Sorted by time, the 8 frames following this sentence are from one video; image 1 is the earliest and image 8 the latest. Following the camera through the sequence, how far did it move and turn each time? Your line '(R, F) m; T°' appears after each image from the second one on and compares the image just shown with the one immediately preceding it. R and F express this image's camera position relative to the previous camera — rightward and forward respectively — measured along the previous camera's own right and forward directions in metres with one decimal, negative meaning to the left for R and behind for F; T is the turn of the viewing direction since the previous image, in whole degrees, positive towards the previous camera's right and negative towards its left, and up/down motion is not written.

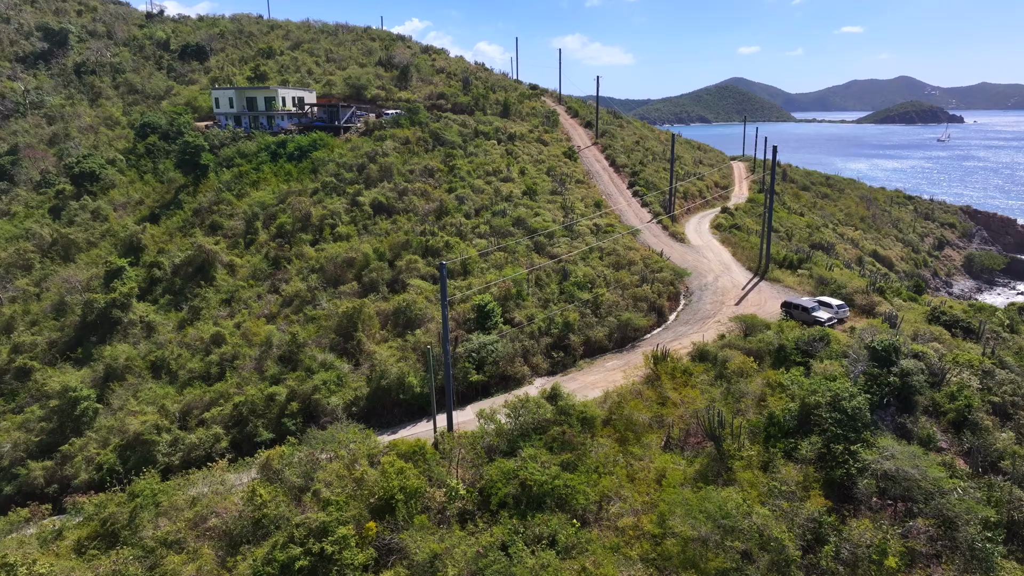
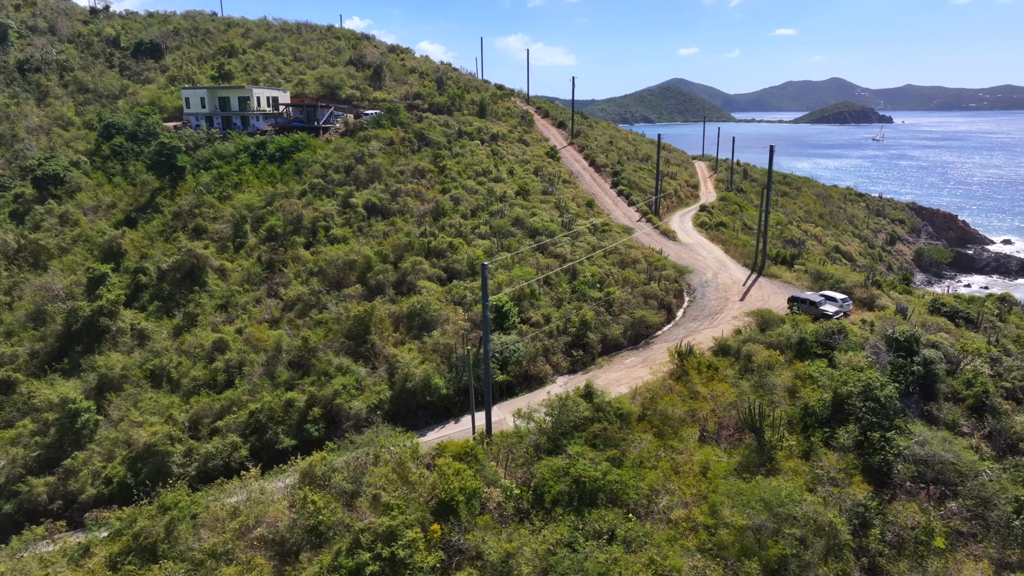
(-1.8, 0.0) m; +4°
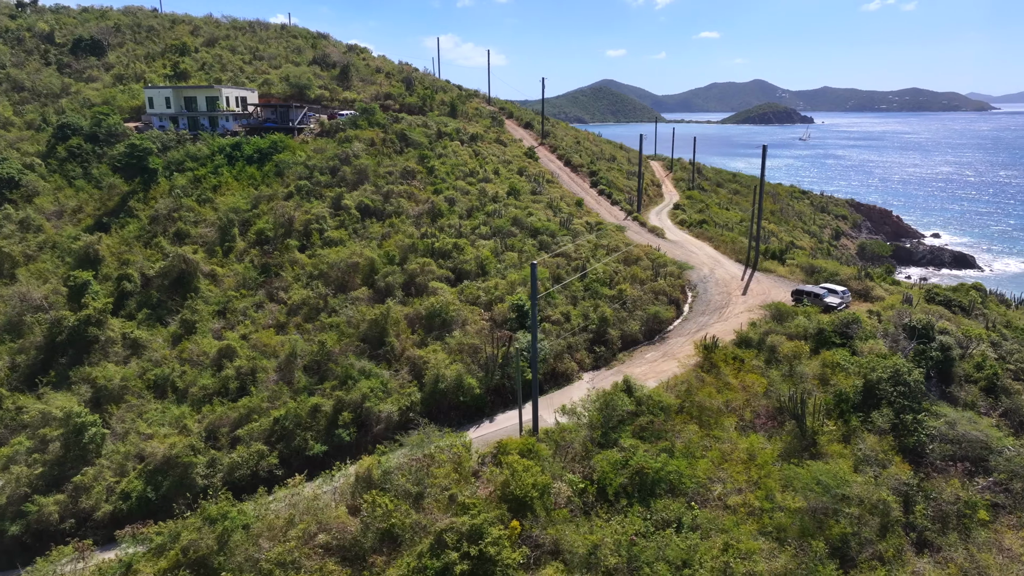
(-2.2, -0.1) m; +5°
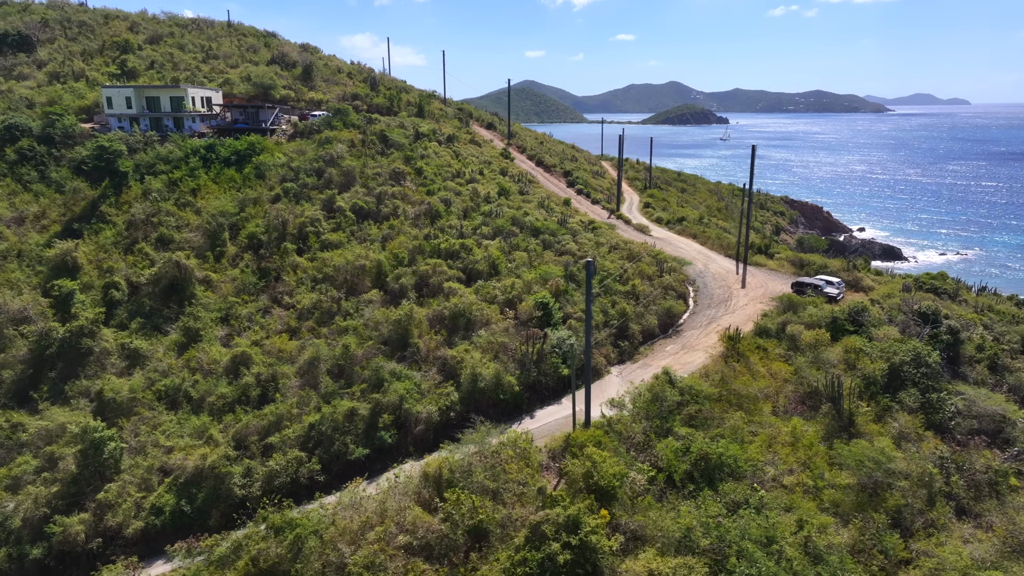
(-2.6, -0.2) m; +6°
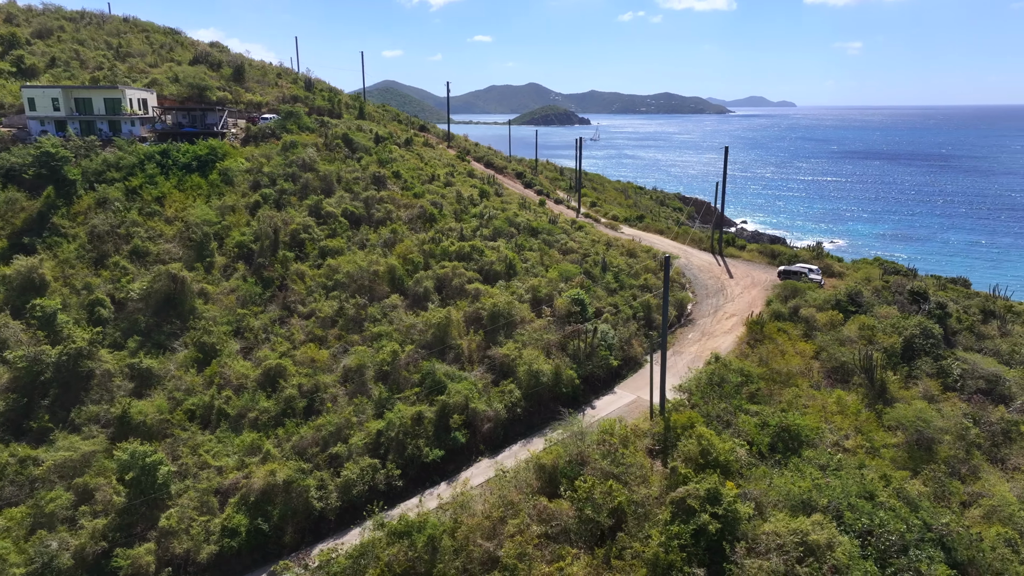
(-4.5, -0.2) m; +10°
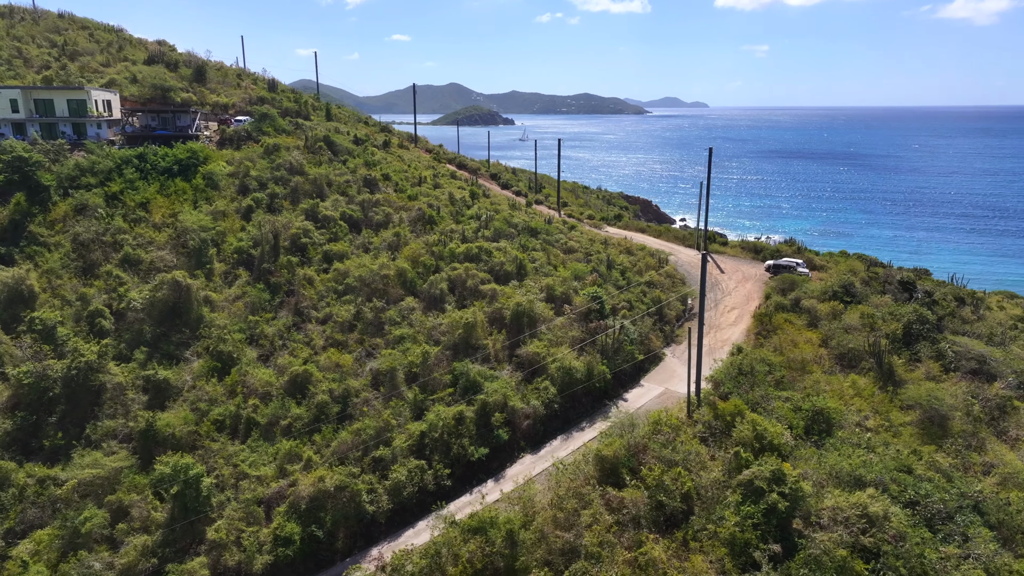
(-2.7, -0.2) m; +6°
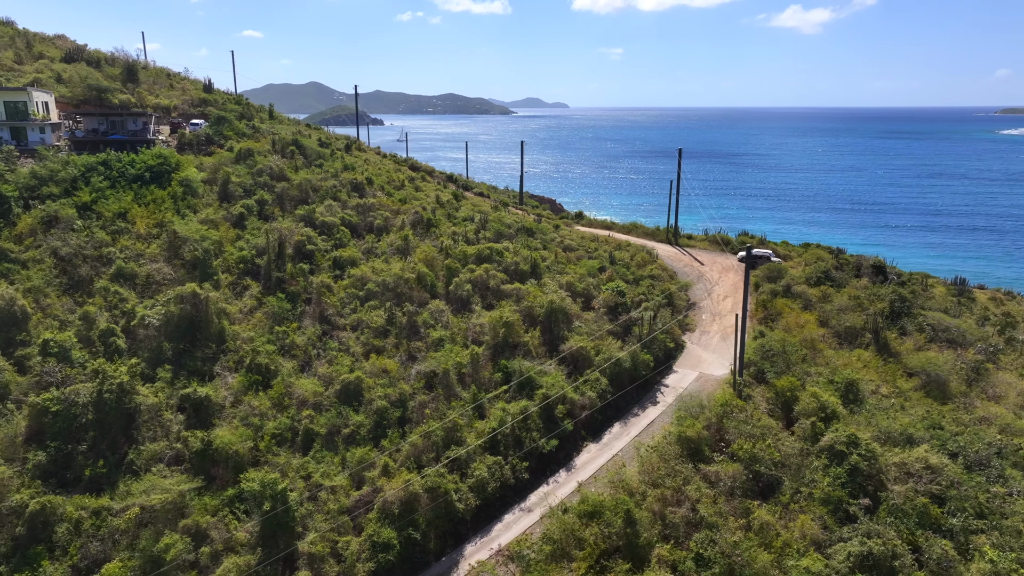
(-4.6, -0.3) m; +10°
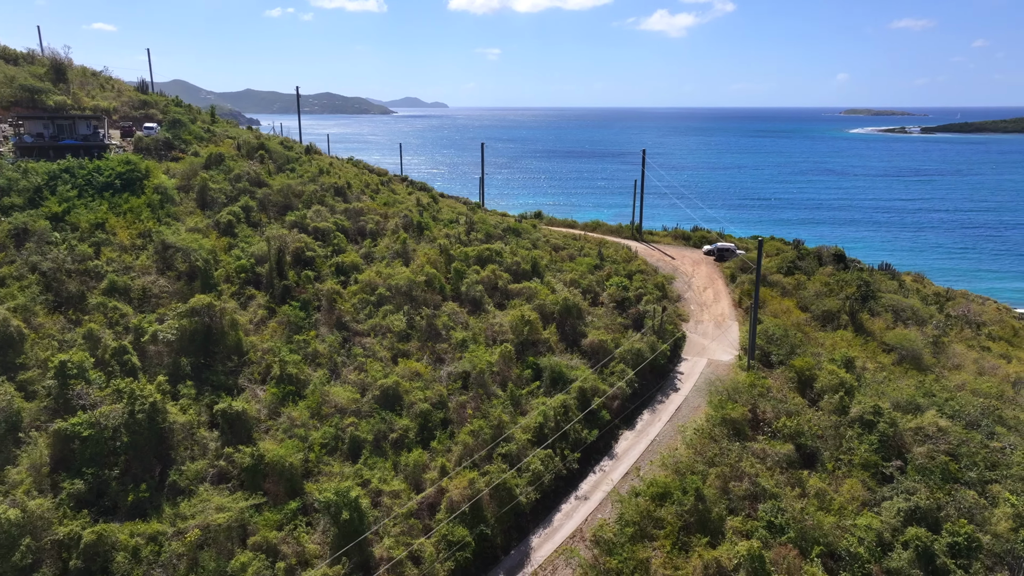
(-3.8, -0.3) m; +9°
